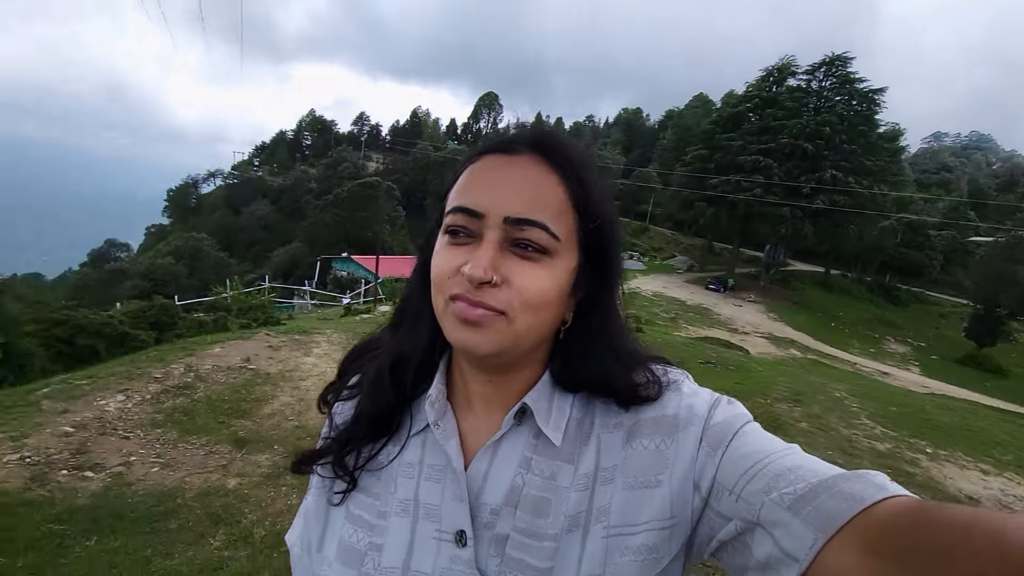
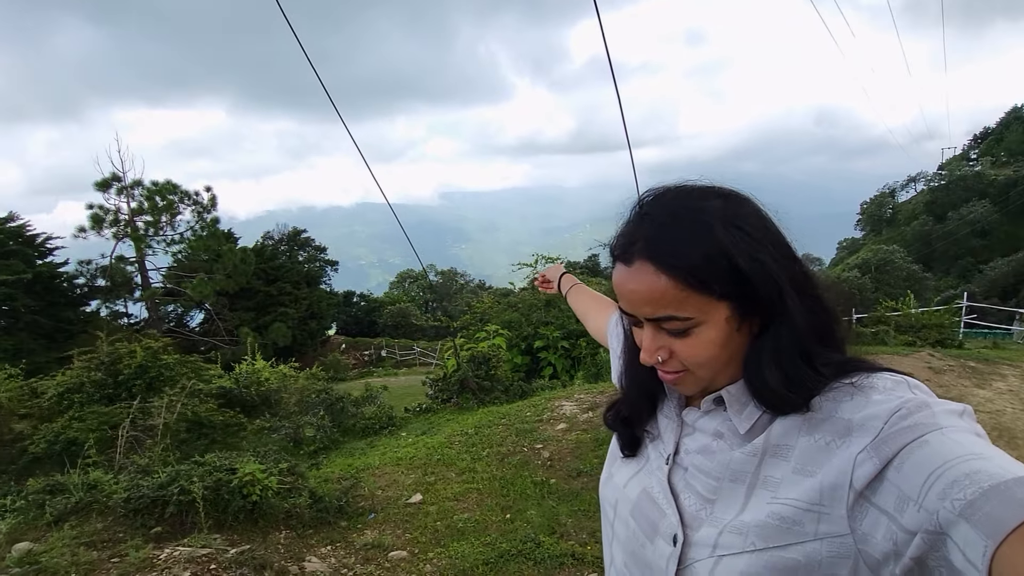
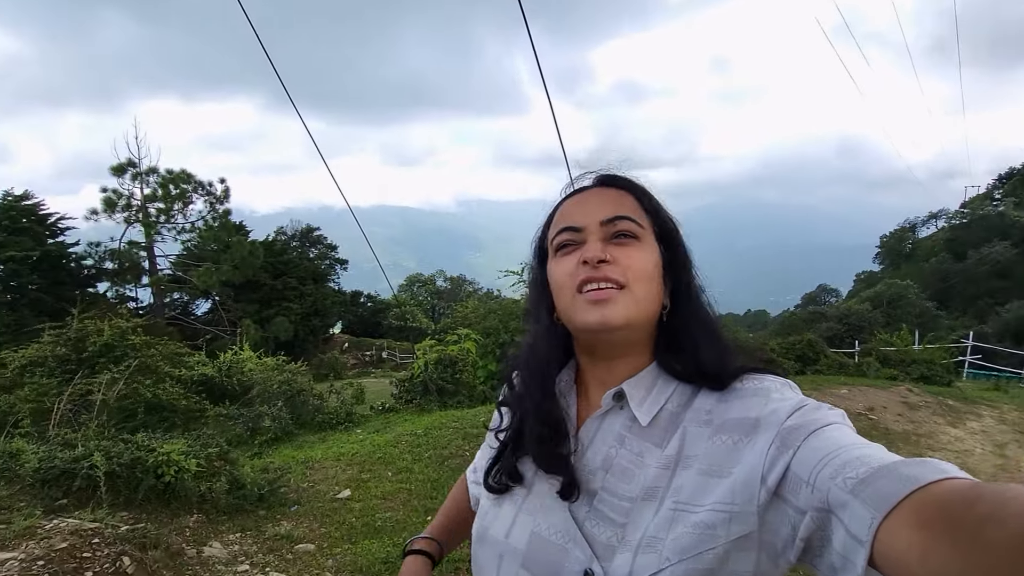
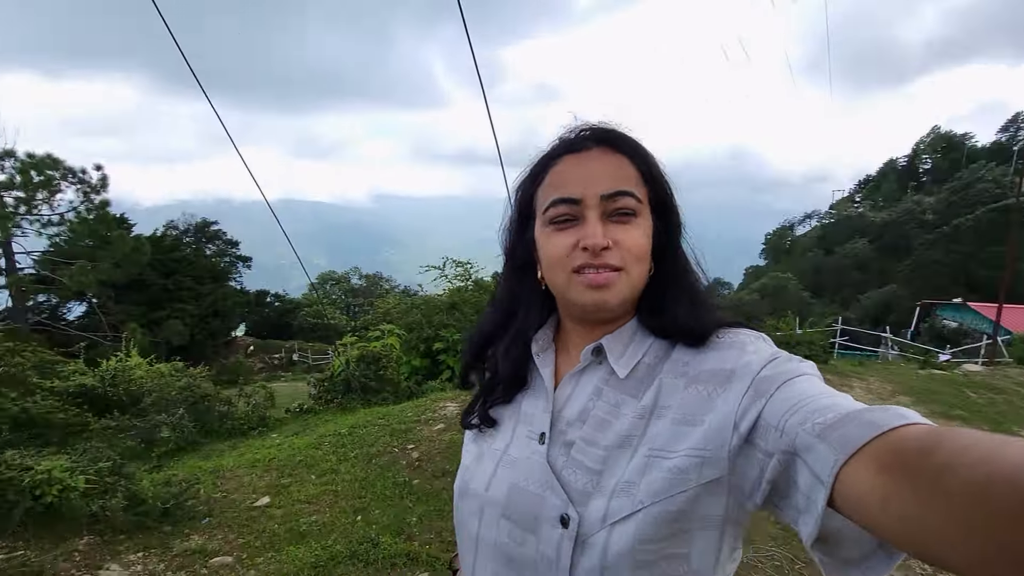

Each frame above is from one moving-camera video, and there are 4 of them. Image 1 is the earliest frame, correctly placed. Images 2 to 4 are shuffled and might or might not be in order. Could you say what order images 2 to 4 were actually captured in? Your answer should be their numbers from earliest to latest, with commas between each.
4, 3, 2
